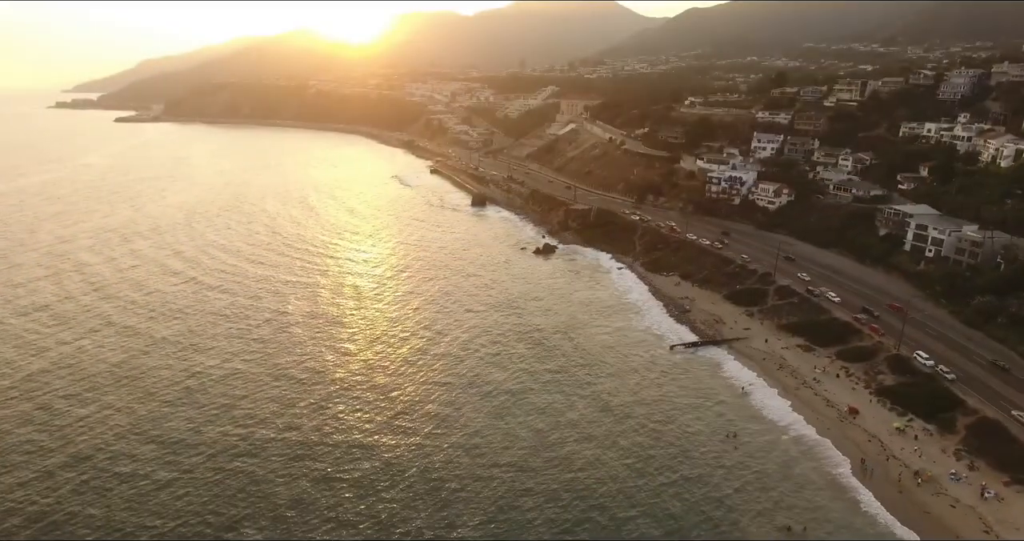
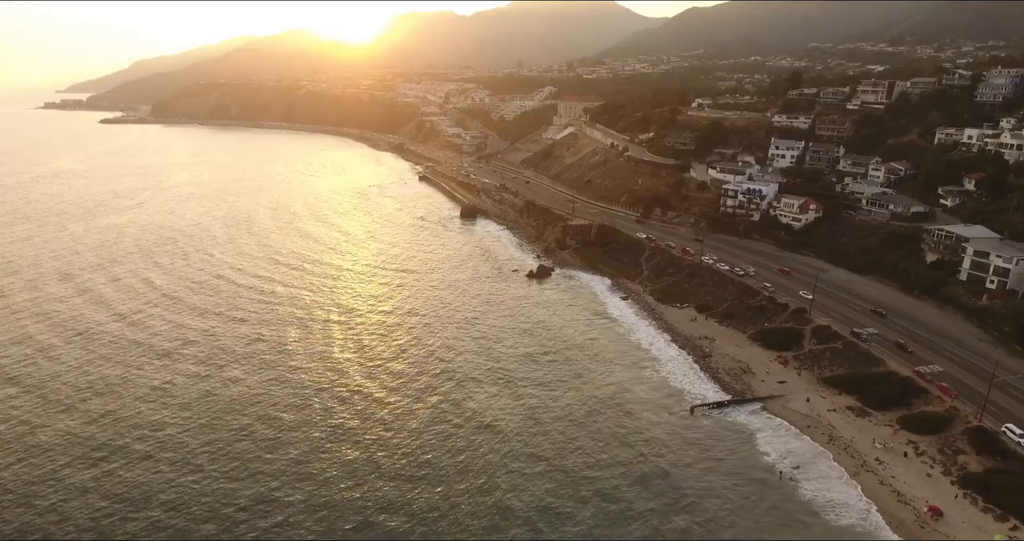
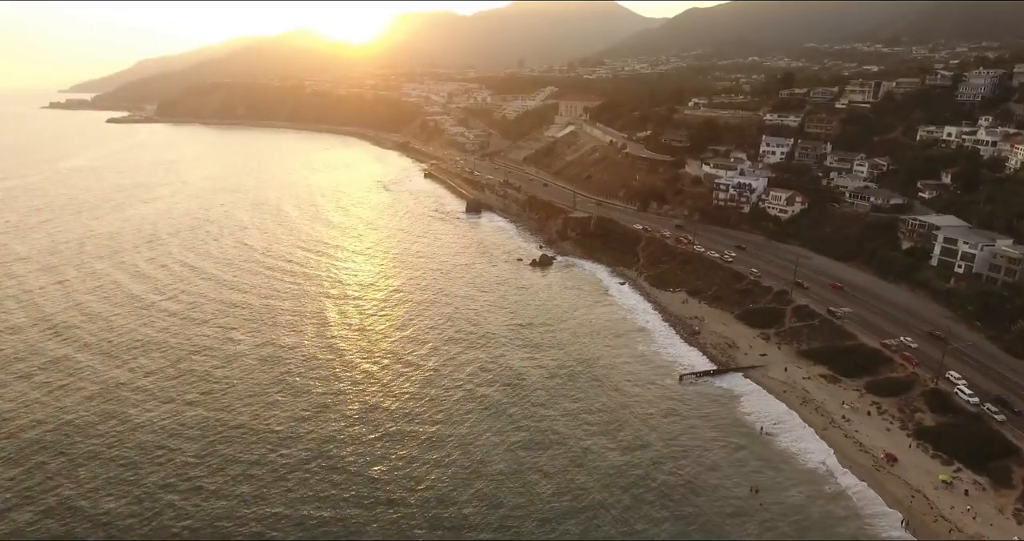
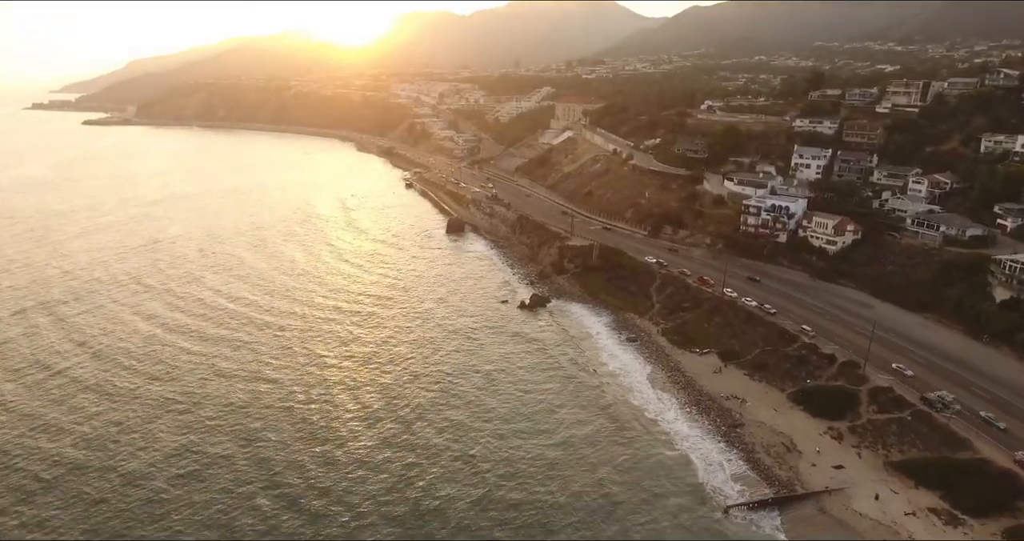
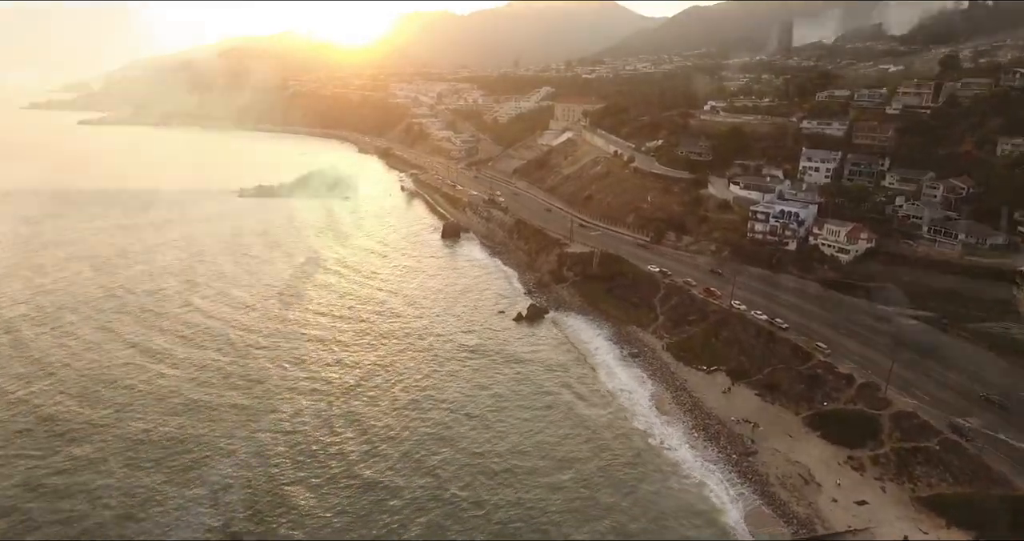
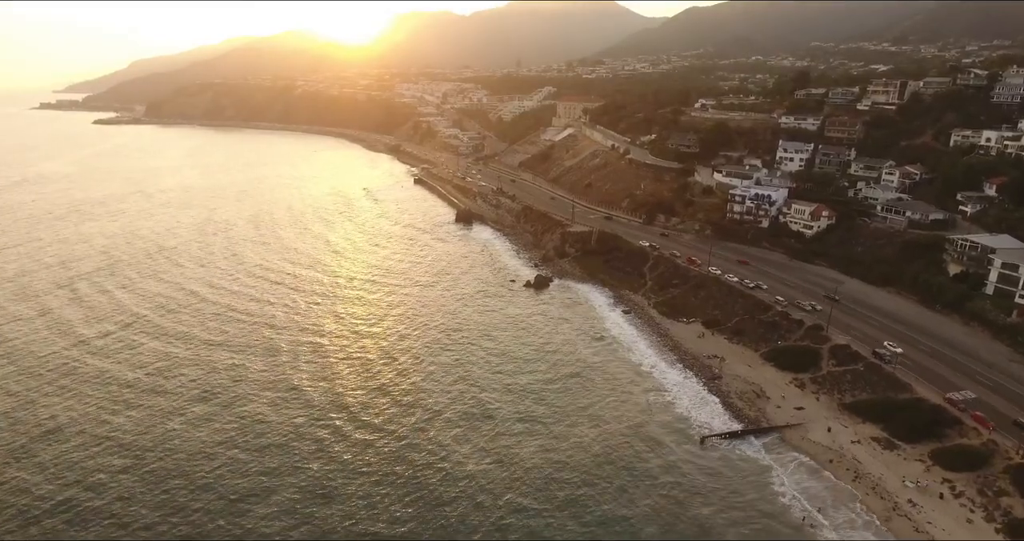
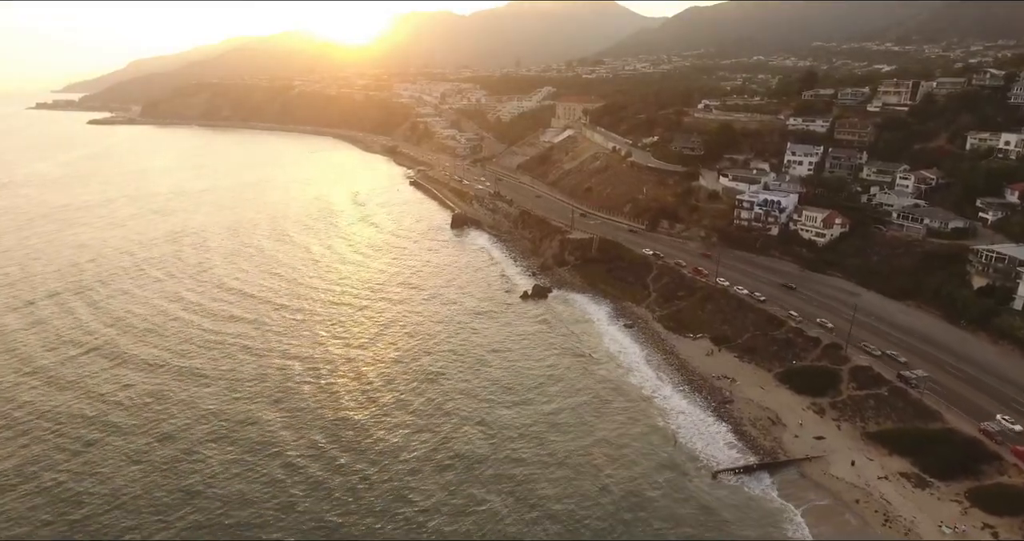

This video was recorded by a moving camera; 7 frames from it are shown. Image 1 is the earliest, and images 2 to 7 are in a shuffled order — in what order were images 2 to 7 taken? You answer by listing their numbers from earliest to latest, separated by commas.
3, 2, 6, 7, 4, 5
